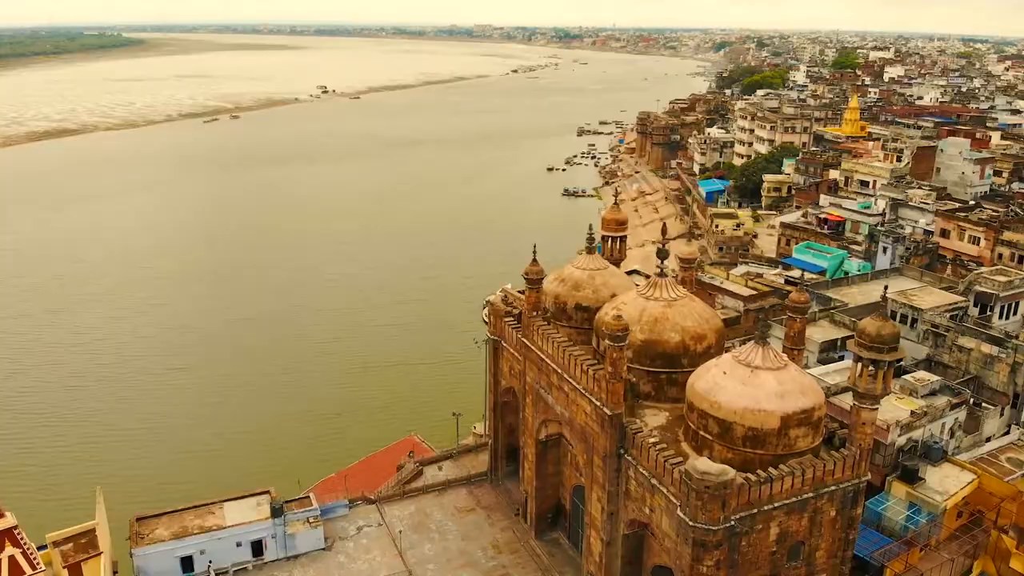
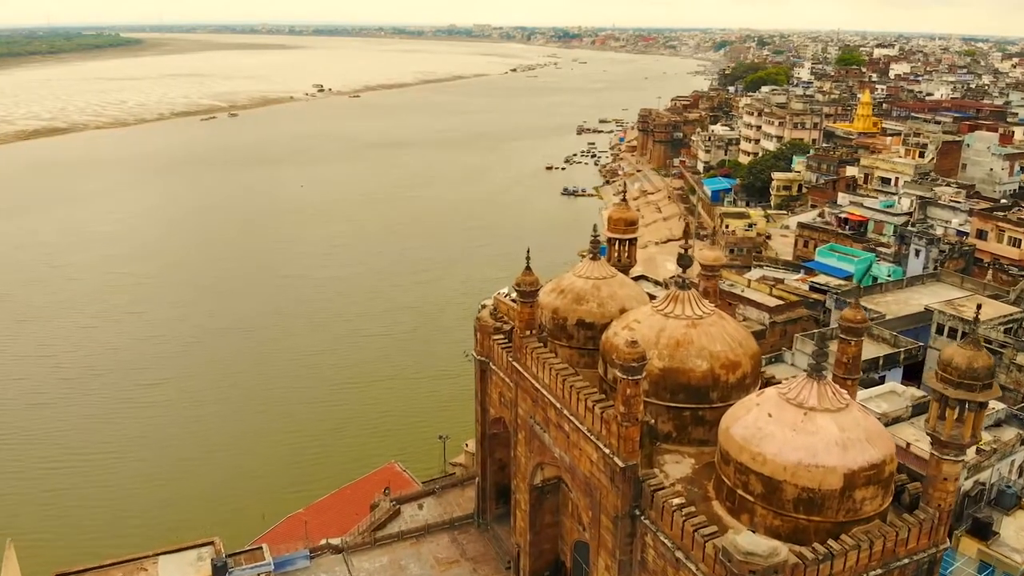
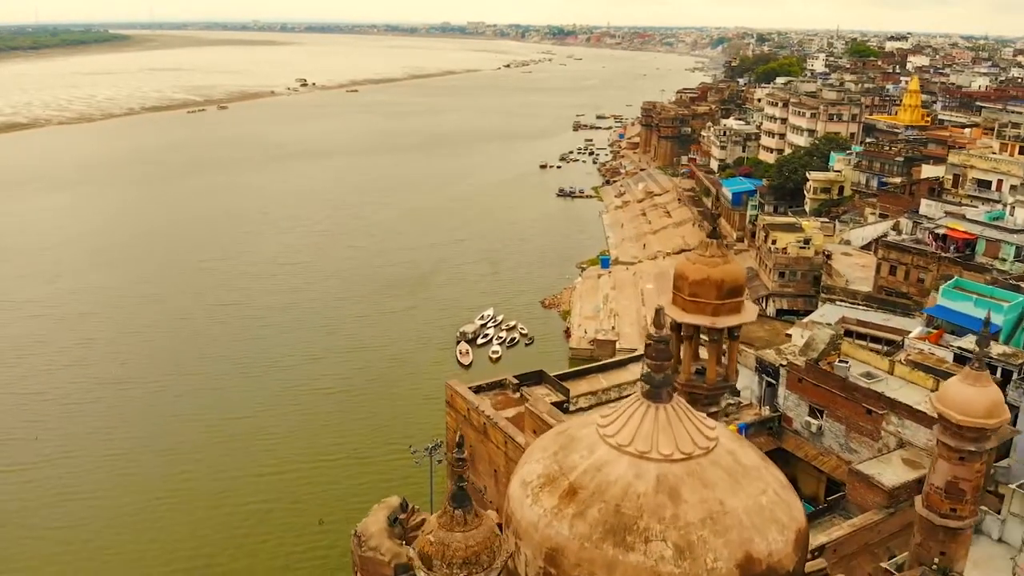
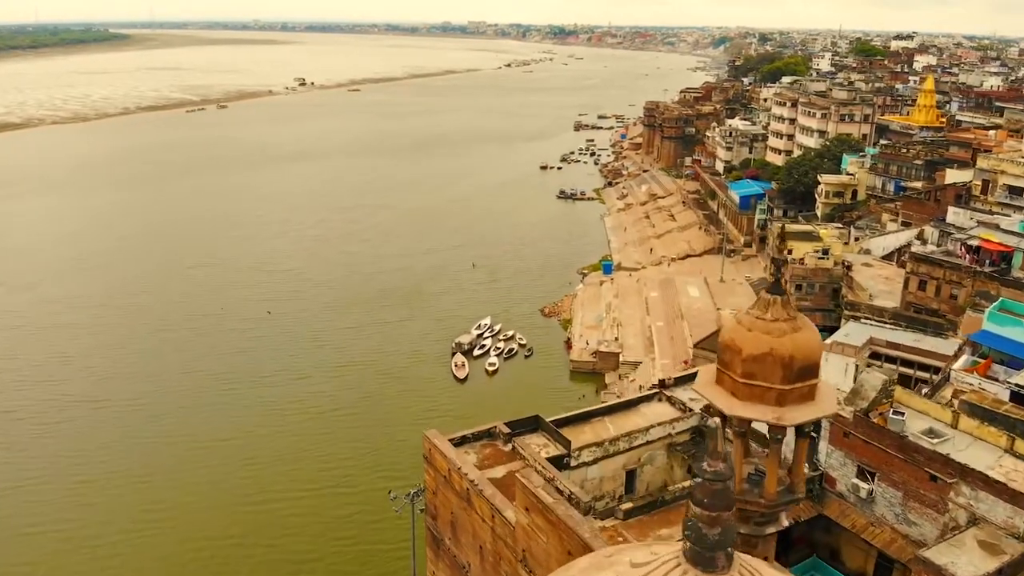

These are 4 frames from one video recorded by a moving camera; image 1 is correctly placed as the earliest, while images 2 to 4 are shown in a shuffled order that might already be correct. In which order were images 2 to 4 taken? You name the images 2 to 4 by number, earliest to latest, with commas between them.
2, 3, 4
